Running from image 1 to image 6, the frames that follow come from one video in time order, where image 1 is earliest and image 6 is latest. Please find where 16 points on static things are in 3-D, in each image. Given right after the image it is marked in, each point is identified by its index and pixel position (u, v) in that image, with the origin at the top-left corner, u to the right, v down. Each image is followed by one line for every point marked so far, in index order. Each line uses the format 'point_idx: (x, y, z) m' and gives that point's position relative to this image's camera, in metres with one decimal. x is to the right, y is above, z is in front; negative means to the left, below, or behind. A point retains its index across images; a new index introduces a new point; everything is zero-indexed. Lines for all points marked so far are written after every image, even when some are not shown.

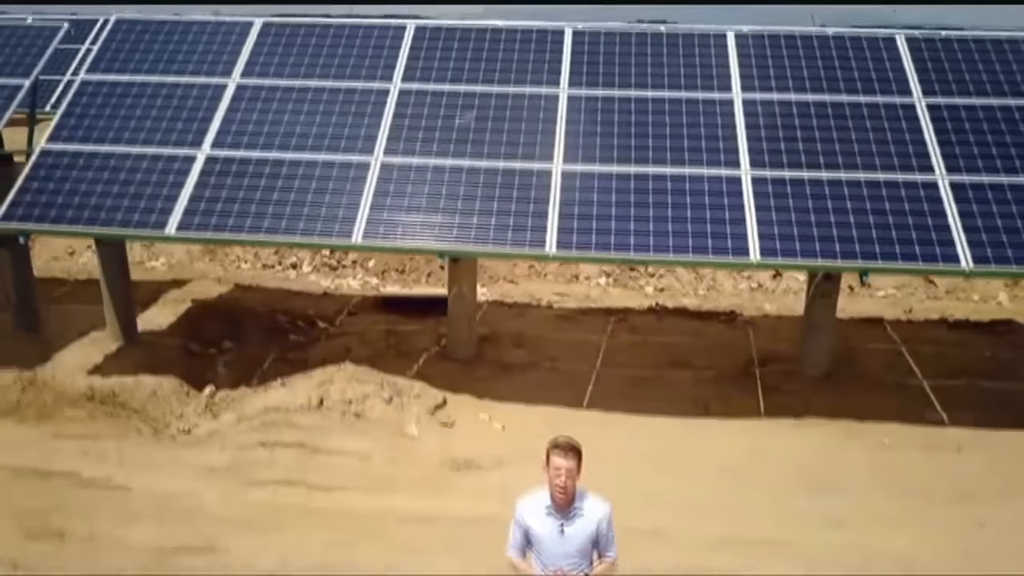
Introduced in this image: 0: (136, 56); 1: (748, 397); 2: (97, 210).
0: (-3.6, +2.2, +6.7) m
1: (+2.1, -1.0, +6.1) m
2: (-3.4, +0.6, +5.8) m
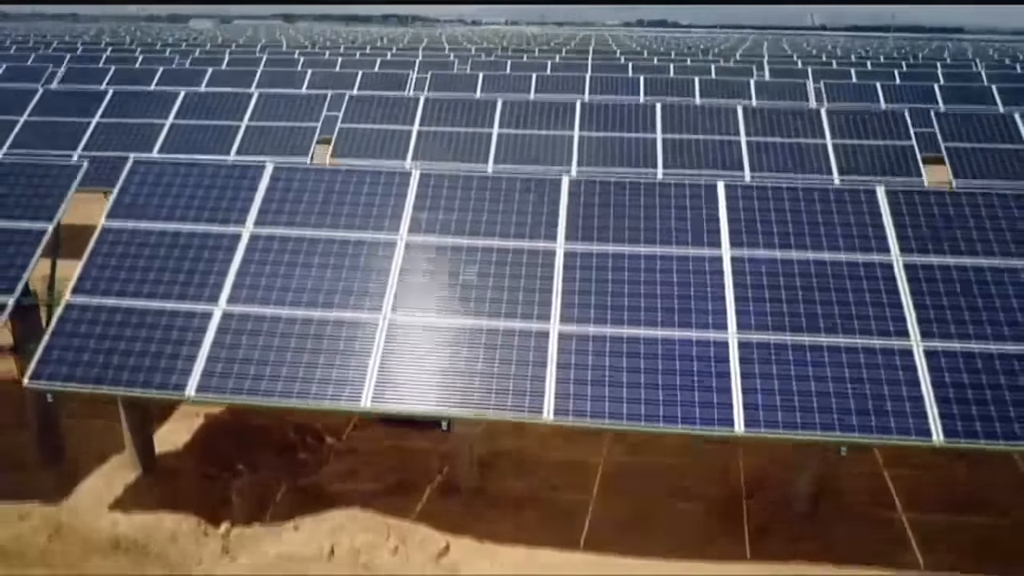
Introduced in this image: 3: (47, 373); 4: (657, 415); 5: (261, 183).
0: (-3.6, +0.9, +7.1) m
1: (+2.1, -2.3, +6.5) m
2: (-3.4, -0.7, +6.1) m
3: (-4.1, -0.7, +6.1) m
4: (+1.2, -1.0, +5.7) m
5: (-2.6, +1.1, +7.2) m
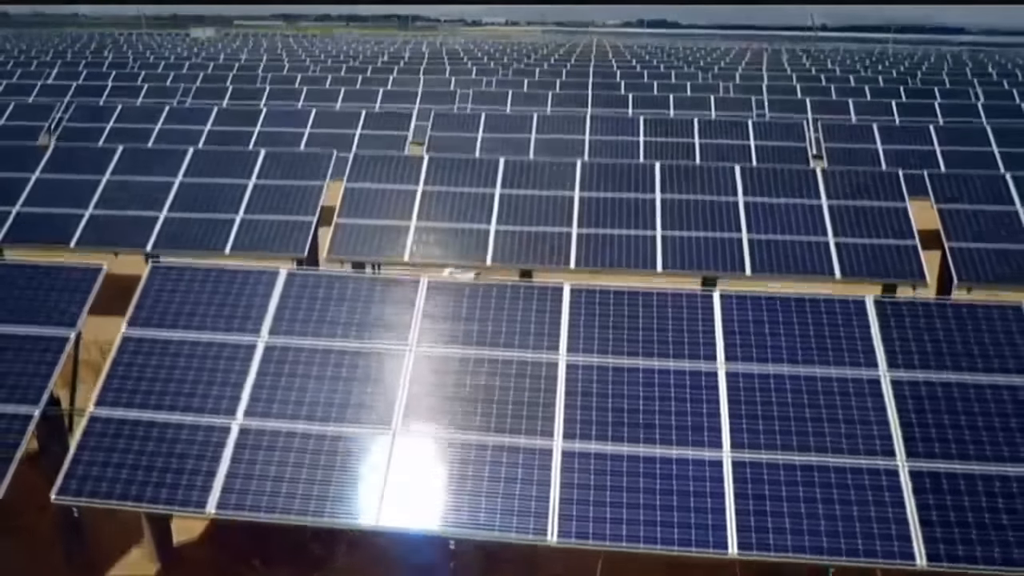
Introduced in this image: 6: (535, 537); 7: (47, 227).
0: (-3.6, -0.2, +7.3) m
1: (+2.1, -3.4, +6.8) m
2: (-3.4, -1.8, +6.4) m
3: (-4.1, -1.9, +6.4) m
4: (+1.2, -2.1, +6.0) m
5: (-2.5, 0.0, +7.4) m
6: (+0.2, -2.2, +6.0) m
7: (-8.8, +1.1, +13.2) m
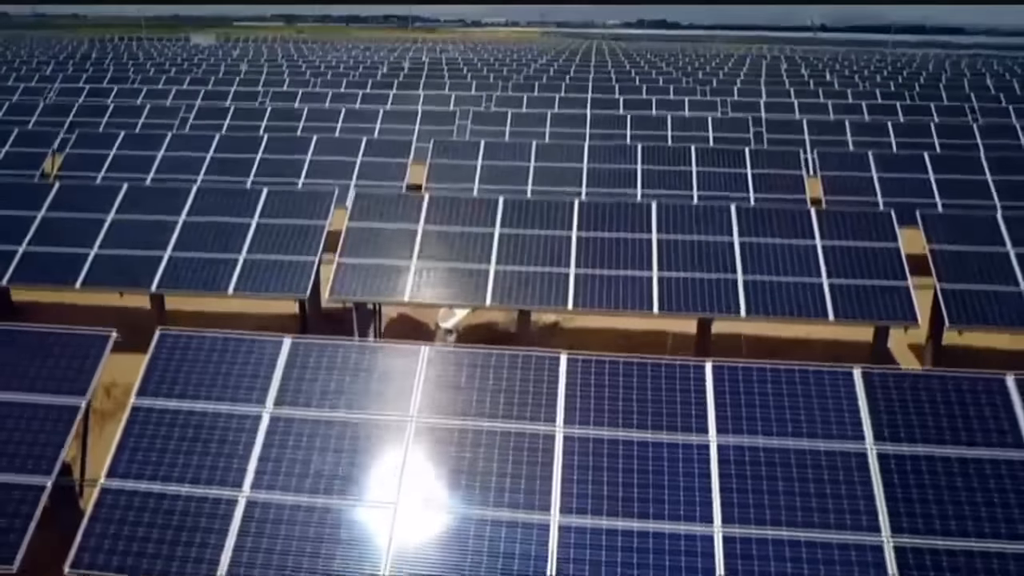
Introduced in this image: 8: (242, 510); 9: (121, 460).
0: (-3.6, -1.0, +7.5) m
1: (+2.1, -4.2, +7.0) m
2: (-3.4, -2.6, +6.6) m
3: (-4.1, -2.6, +6.6) m
4: (+1.2, -2.9, +6.2) m
5: (-2.6, -0.8, +7.6) m
6: (+0.2, -2.9, +6.2) m
7: (-8.8, +0.4, +13.4) m
8: (-2.6, -2.2, +6.8) m
9: (-4.0, -1.8, +7.1) m
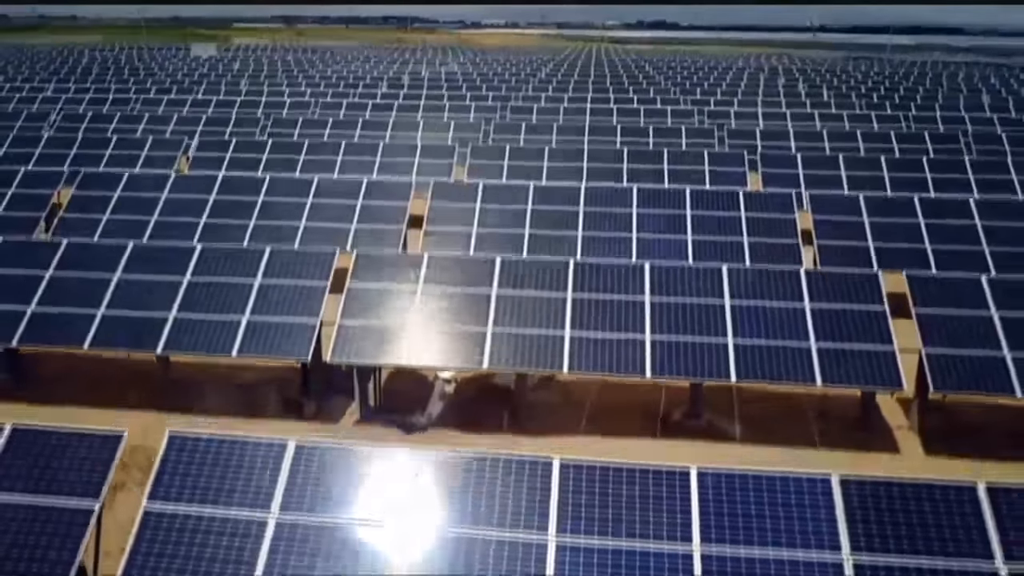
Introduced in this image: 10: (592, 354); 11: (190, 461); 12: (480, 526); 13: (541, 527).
0: (-3.7, -2.2, +7.9) m
1: (+2.1, -5.4, +7.4) m
2: (-3.5, -3.8, +7.0) m
3: (-4.1, -3.9, +7.0) m
4: (+1.1, -4.1, +6.6) m
5: (-2.6, -2.0, +8.0) m
6: (+0.1, -4.2, +6.6) m
7: (-8.9, -0.8, +13.7) m
8: (-2.7, -3.4, +7.2) m
9: (-4.1, -3.0, +7.5) m
10: (+1.5, -1.2, +12.9) m
11: (-3.7, -2.0, +8.1) m
12: (-0.3, -2.6, +7.5) m
13: (+0.3, -2.6, +7.5) m
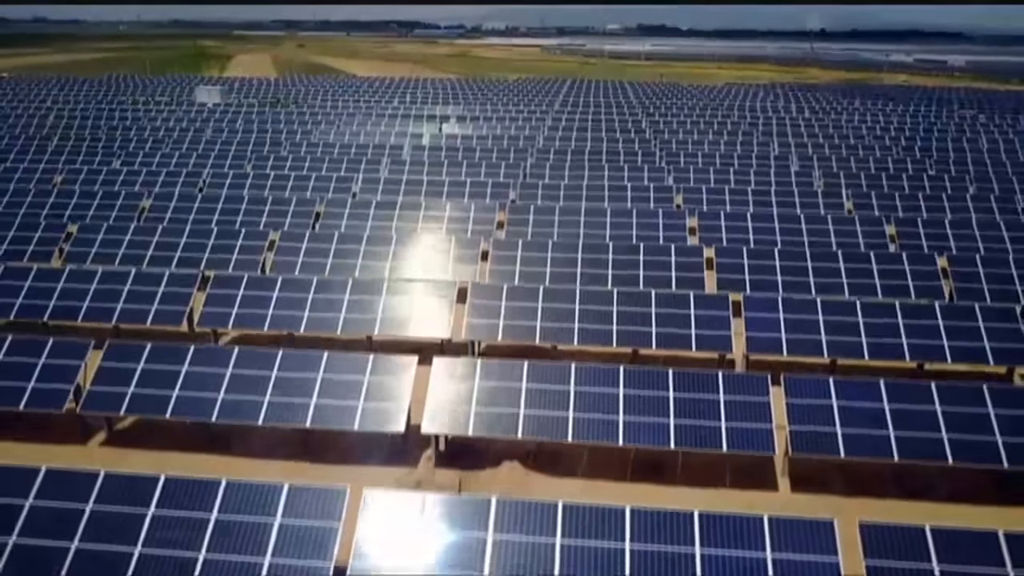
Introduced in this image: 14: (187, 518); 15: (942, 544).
0: (-3.8, -7.9, +9.6) m
1: (+1.9, -11.1, +9.2) m
2: (-3.6, -9.5, +8.7) m
3: (-4.3, -9.6, +8.7) m
4: (+1.0, -9.8, +8.3) m
5: (-2.8, -7.7, +9.6) m
6: (0.0, -9.9, +8.3) m
7: (-9.1, -6.3, +15.4) m
8: (-2.9, -9.1, +8.9) m
9: (-4.2, -8.7, +9.2) m
10: (+1.3, -6.7, +14.5) m
11: (-3.9, -7.7, +9.7) m
12: (-0.5, -8.3, +9.2) m
13: (+0.2, -8.3, +9.2) m
14: (-7.4, -5.4, +15.7) m
15: (+9.3, -5.5, +15.0) m
